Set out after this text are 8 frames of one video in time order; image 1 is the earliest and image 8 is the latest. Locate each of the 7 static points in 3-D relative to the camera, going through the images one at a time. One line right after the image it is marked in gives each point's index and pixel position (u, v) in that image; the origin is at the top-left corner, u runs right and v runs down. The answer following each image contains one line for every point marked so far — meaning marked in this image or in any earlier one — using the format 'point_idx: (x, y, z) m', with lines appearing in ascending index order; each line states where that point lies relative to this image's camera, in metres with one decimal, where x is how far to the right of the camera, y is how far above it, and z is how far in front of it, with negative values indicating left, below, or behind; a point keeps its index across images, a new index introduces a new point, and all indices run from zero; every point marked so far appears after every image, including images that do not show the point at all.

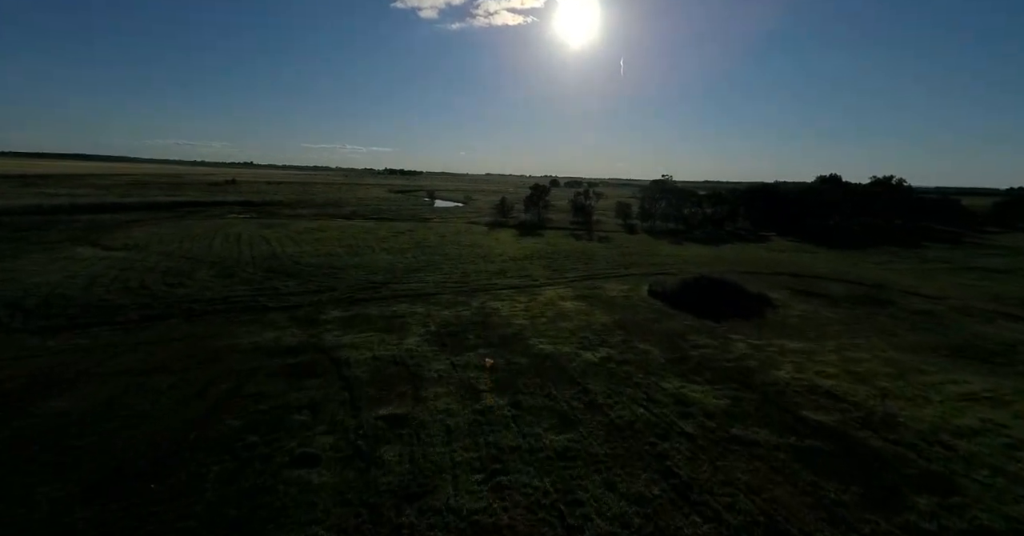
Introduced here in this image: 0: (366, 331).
0: (-5.9, -2.6, +17.8) m
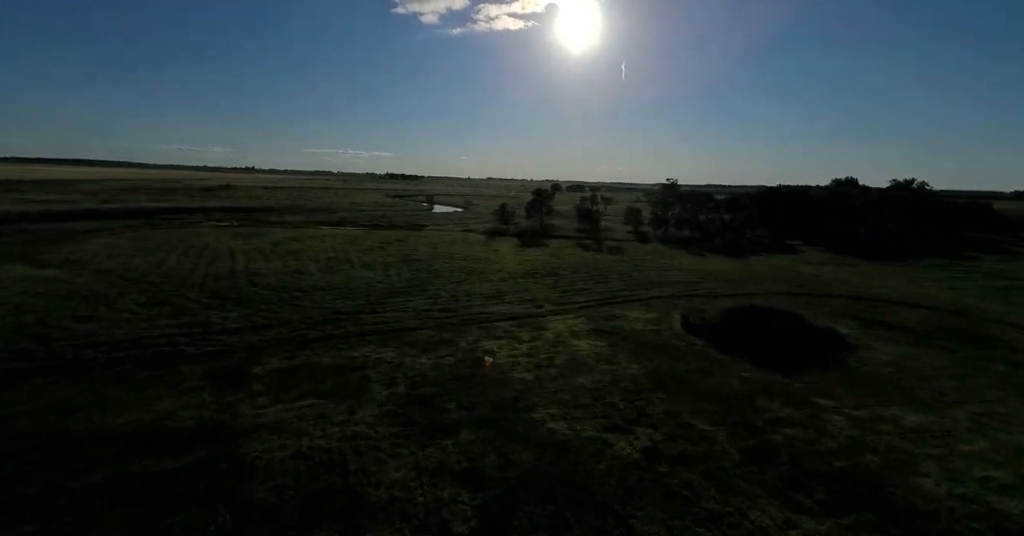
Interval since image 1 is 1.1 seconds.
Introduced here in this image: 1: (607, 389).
0: (-5.9, -3.7, +12.7) m
1: (+2.9, -3.7, +13.7) m
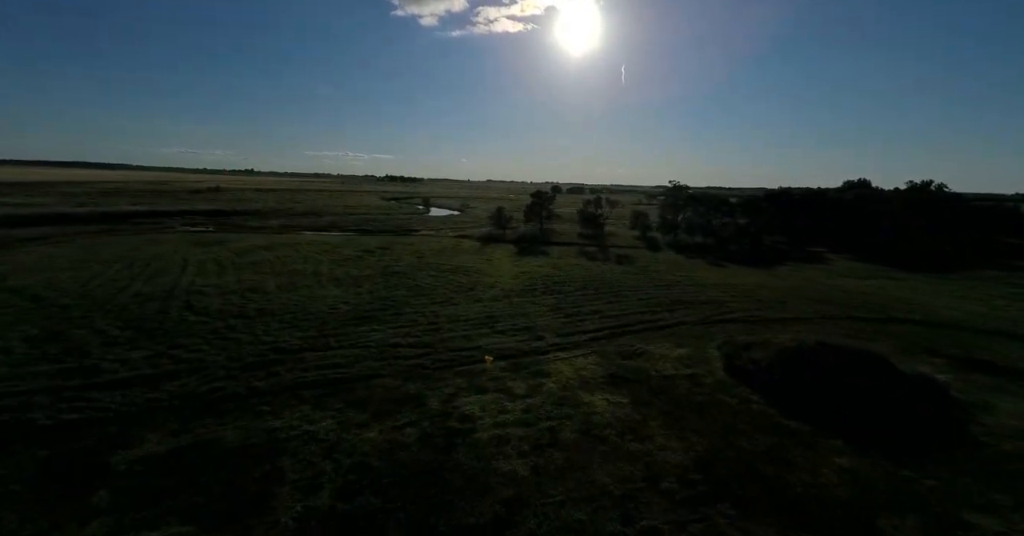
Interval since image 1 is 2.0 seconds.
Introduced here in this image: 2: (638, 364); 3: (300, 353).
0: (-6.2, -4.6, +7.9) m
1: (+2.6, -4.6, +8.9) m
2: (+4.5, -3.4, +16.1) m
3: (-7.6, -3.1, +16.1) m
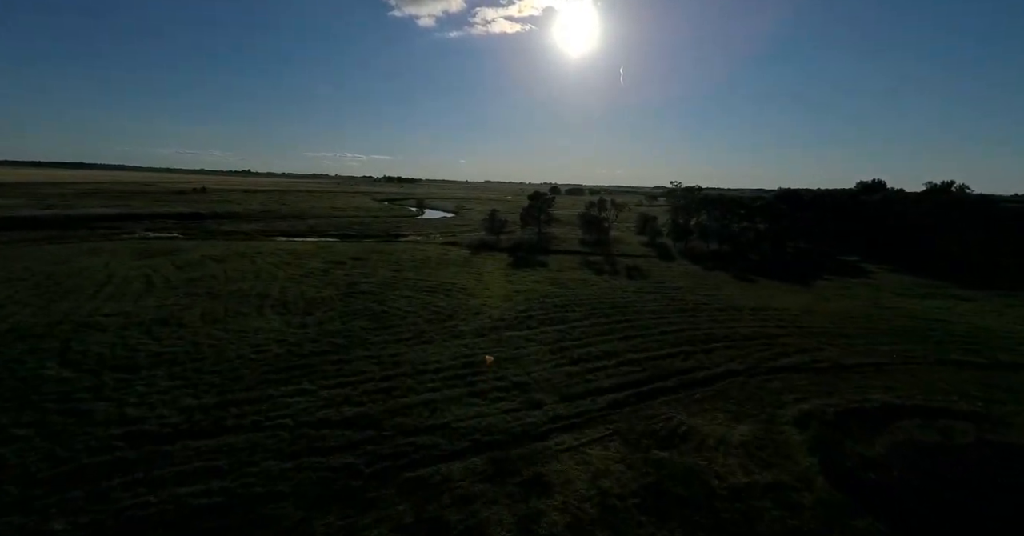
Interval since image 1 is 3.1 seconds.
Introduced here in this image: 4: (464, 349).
0: (-6.7, -5.6, +2.3) m
1: (+2.2, -5.6, +3.4) m
2: (+4.1, -4.5, +10.6) m
3: (-8.1, -4.1, +10.6) m
4: (-1.8, -3.1, +17.3) m
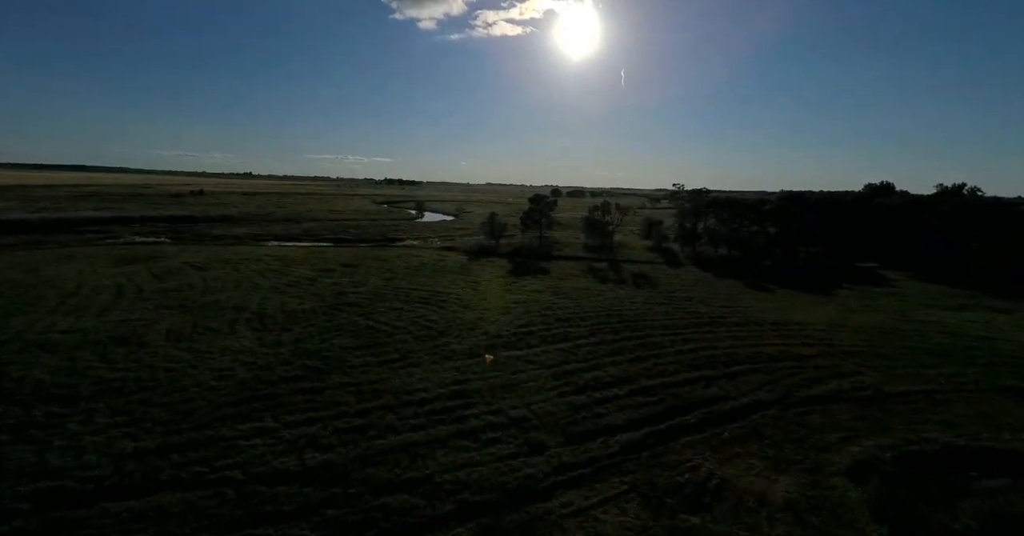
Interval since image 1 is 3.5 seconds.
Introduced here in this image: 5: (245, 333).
0: (-6.8, -6.0, +0.3) m
1: (+2.0, -6.0, +1.4) m
2: (+4.0, -4.9, +8.5) m
3: (-8.2, -4.6, +8.6) m
4: (-1.9, -3.6, +15.3) m
5: (-11.1, -2.8, +18.6) m
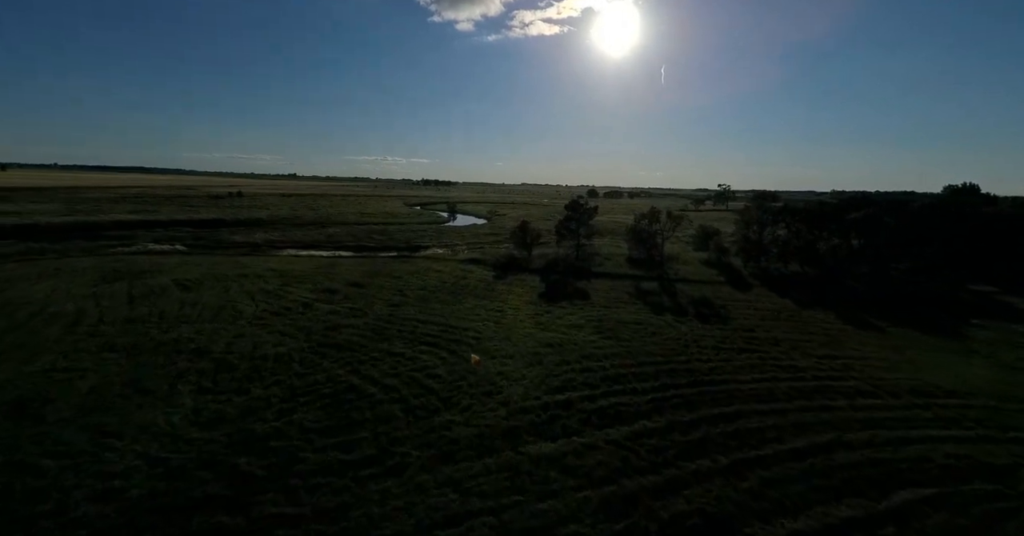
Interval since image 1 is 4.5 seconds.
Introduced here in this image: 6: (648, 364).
0: (-7.3, -7.4, -4.7) m
1: (+1.6, -7.5, -4.3) m
2: (+4.0, -6.4, +2.7) m
3: (-8.1, -5.9, +3.7) m
4: (-1.3, -5.0, +9.9) m
5: (-10.2, -4.1, +13.9) m
6: (+5.4, -3.8, +17.9) m
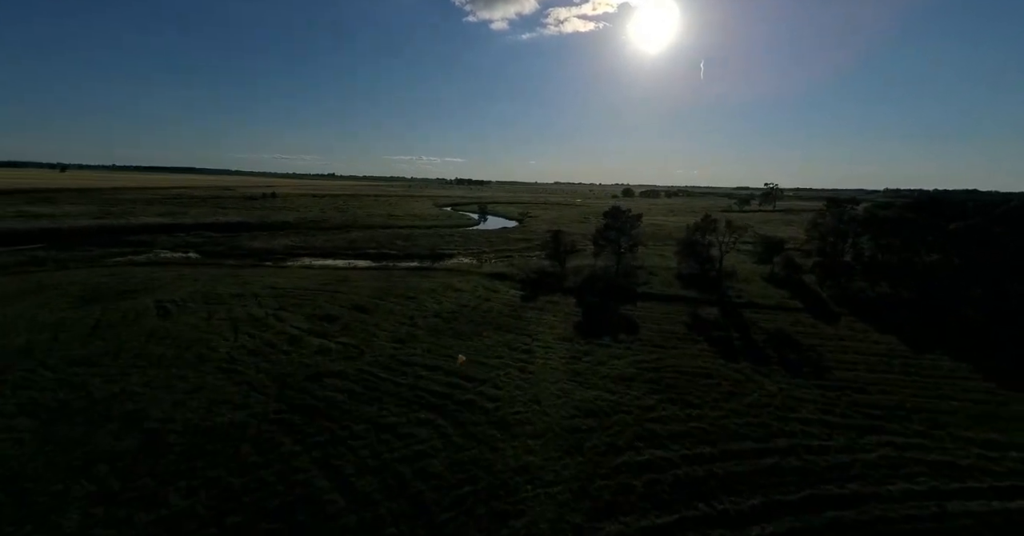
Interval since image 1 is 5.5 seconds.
0: (-8.1, -8.7, -9.0) m
1: (+0.8, -8.9, -9.3) m
2: (+3.7, -7.9, -2.5) m
3: (-8.2, -7.3, -0.7) m
4: (-1.0, -6.4, +5.1) m
5: (-9.6, -5.4, +9.6) m
6: (+6.2, -5.3, +12.6) m
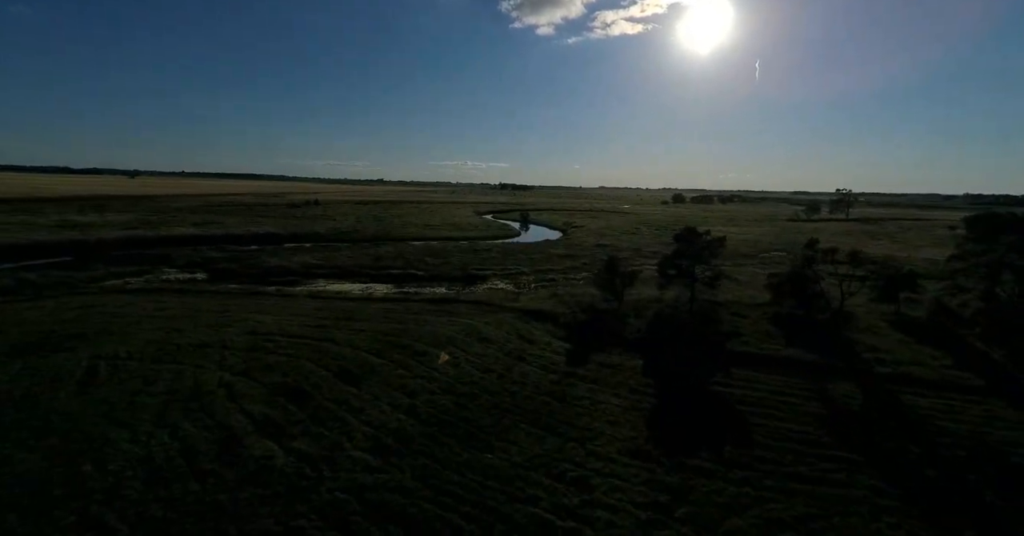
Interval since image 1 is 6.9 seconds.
0: (-9.7, -10.6, -15.9) m
1: (-0.9, -10.9, -17.0) m
2: (+2.7, -10.0, -10.5) m
3: (-9.1, -9.2, -7.5) m
4: (-1.3, -8.5, -2.5) m
5: (-9.4, -7.4, +2.9) m
6: (+6.6, -7.6, +4.3) m
